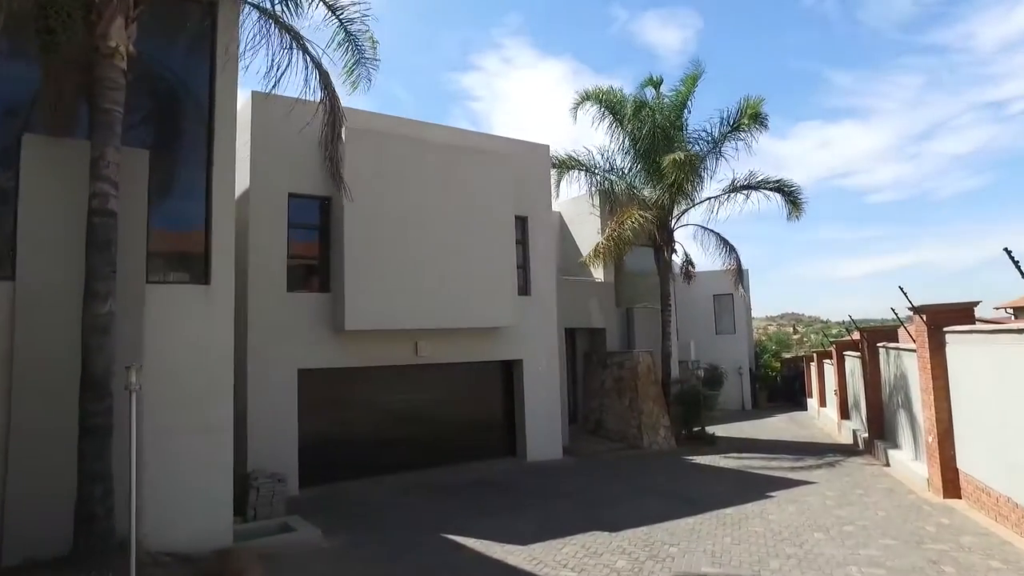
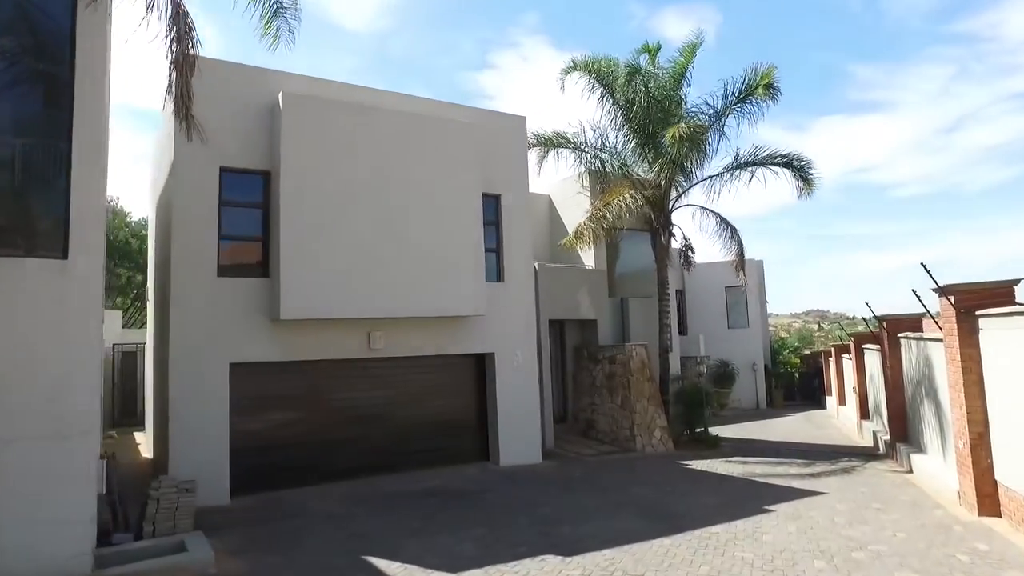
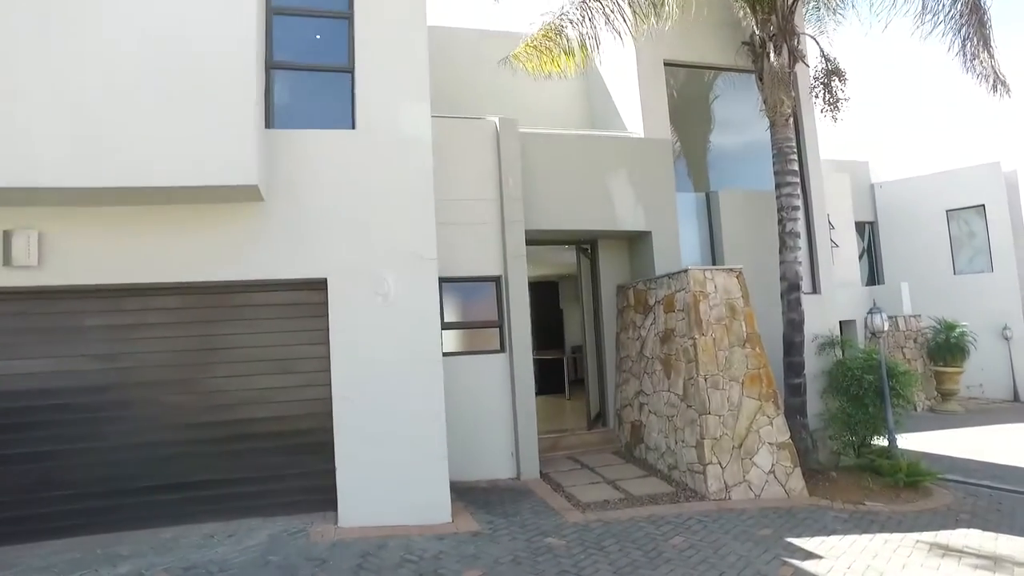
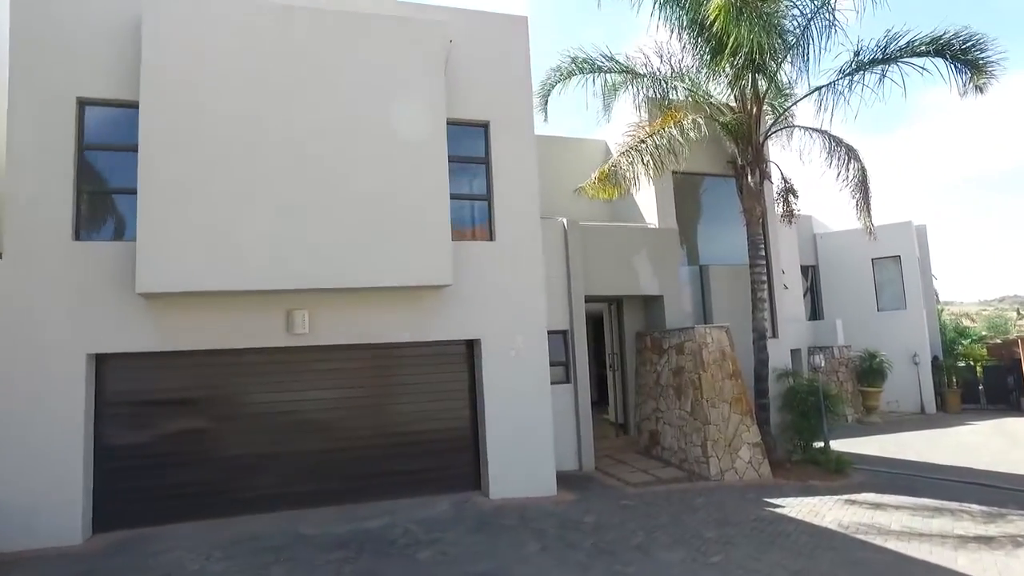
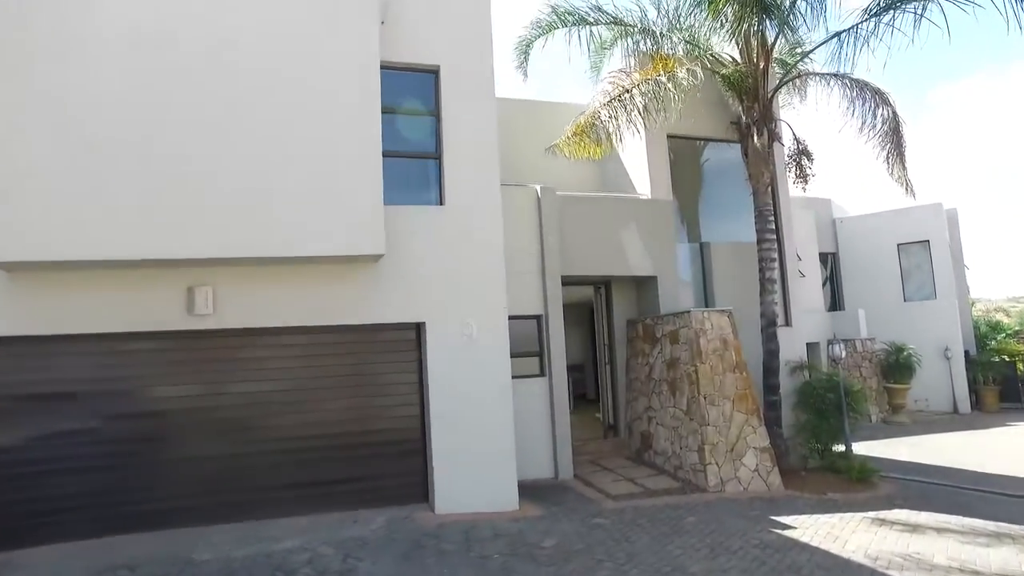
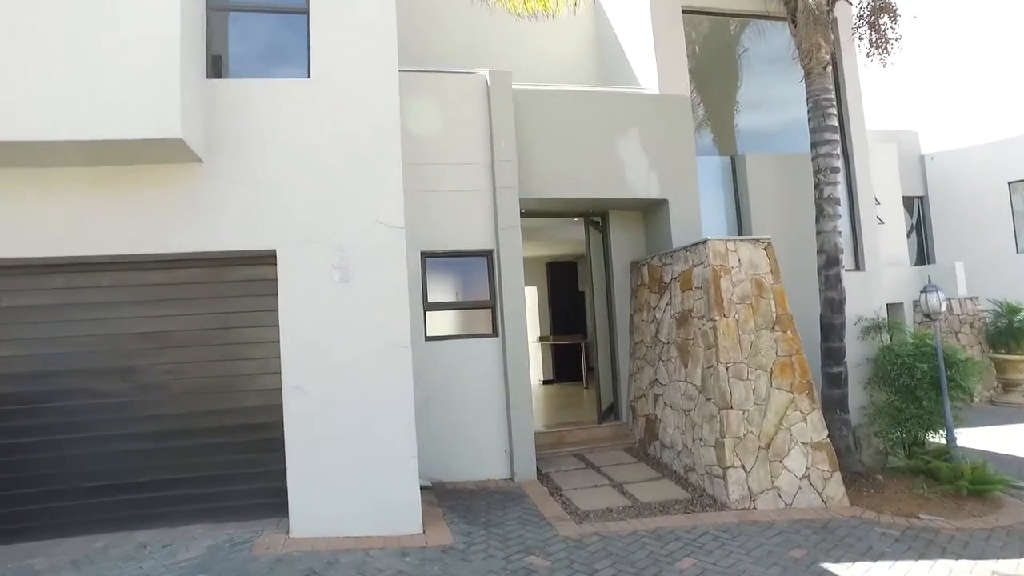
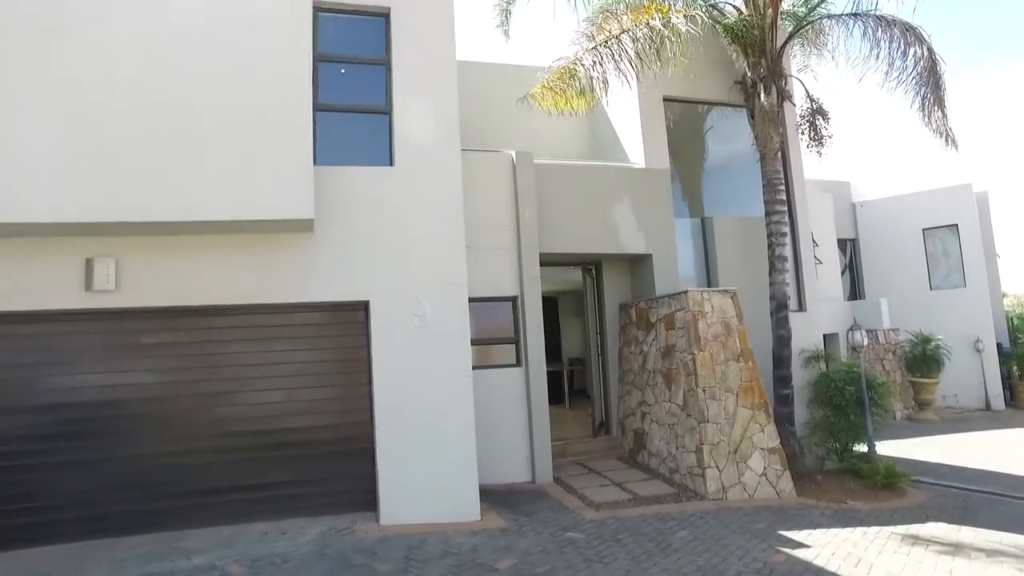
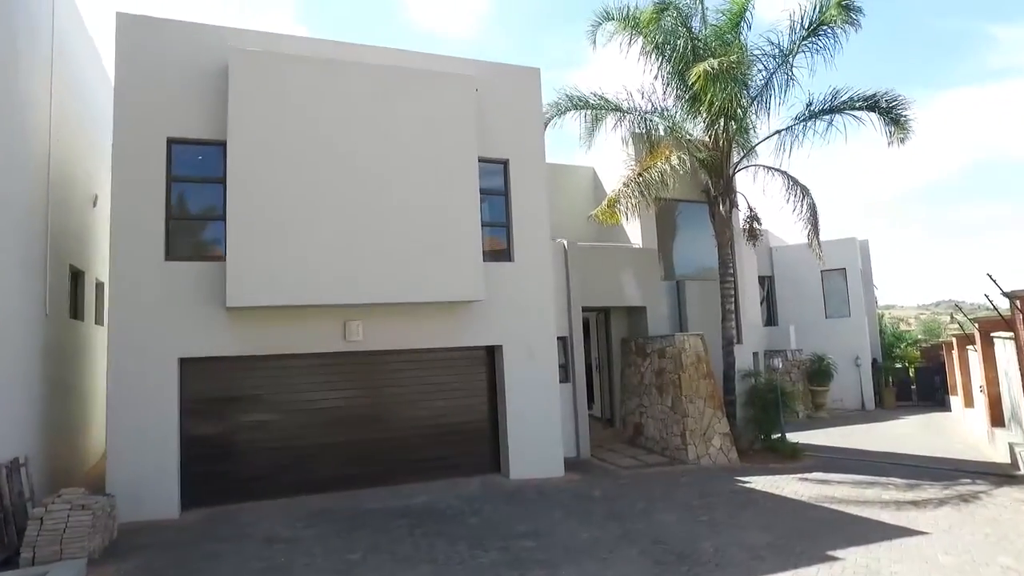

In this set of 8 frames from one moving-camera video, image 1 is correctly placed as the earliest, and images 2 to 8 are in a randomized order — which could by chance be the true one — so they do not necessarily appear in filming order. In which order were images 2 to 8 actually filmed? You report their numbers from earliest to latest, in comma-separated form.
2, 8, 4, 5, 7, 3, 6
